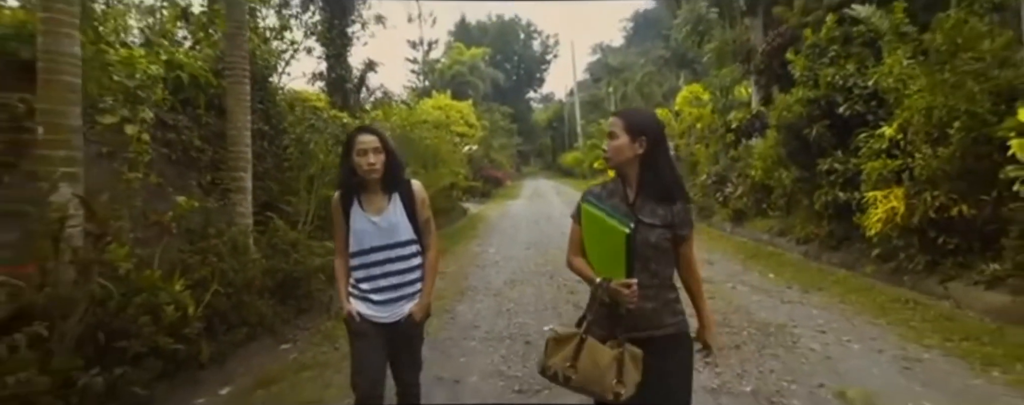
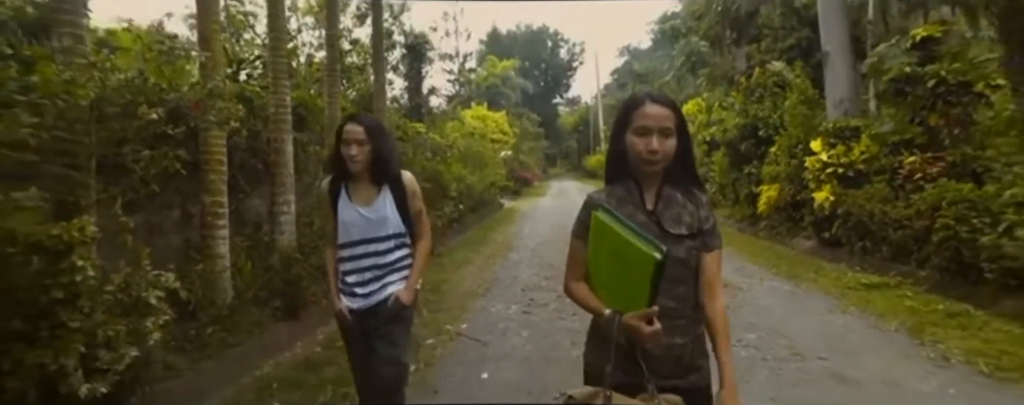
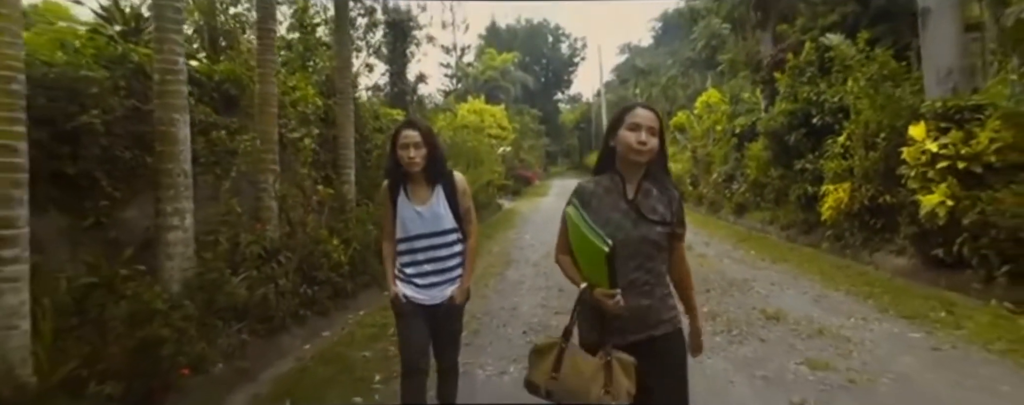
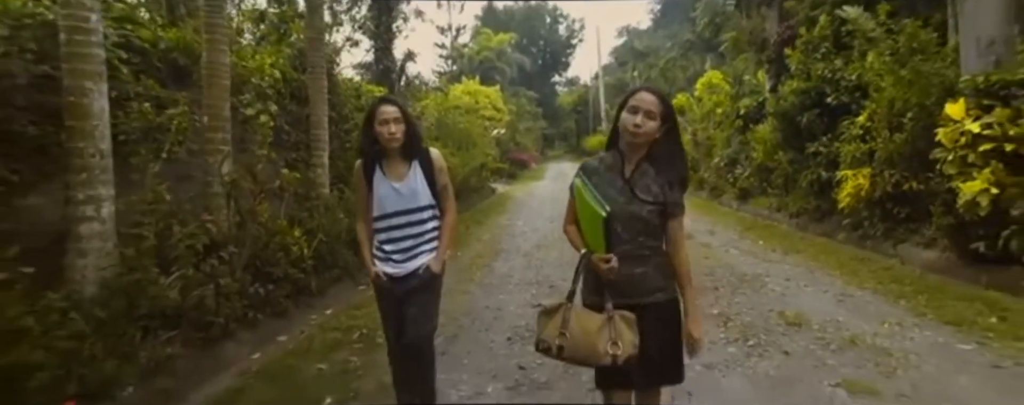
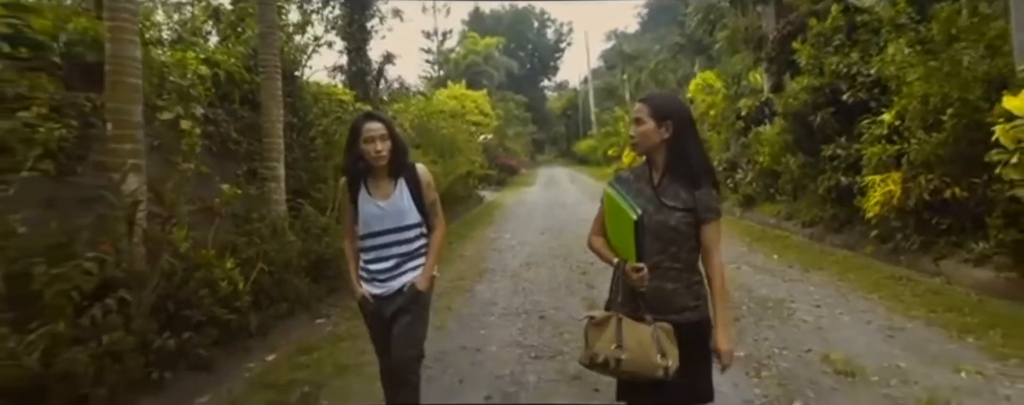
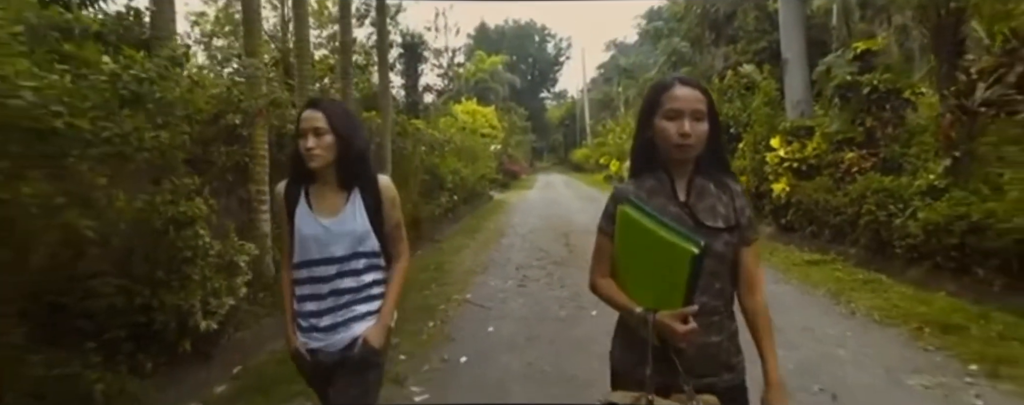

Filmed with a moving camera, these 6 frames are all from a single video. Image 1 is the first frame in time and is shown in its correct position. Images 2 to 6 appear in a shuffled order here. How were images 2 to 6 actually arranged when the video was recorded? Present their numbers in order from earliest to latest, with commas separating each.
5, 4, 3, 2, 6
